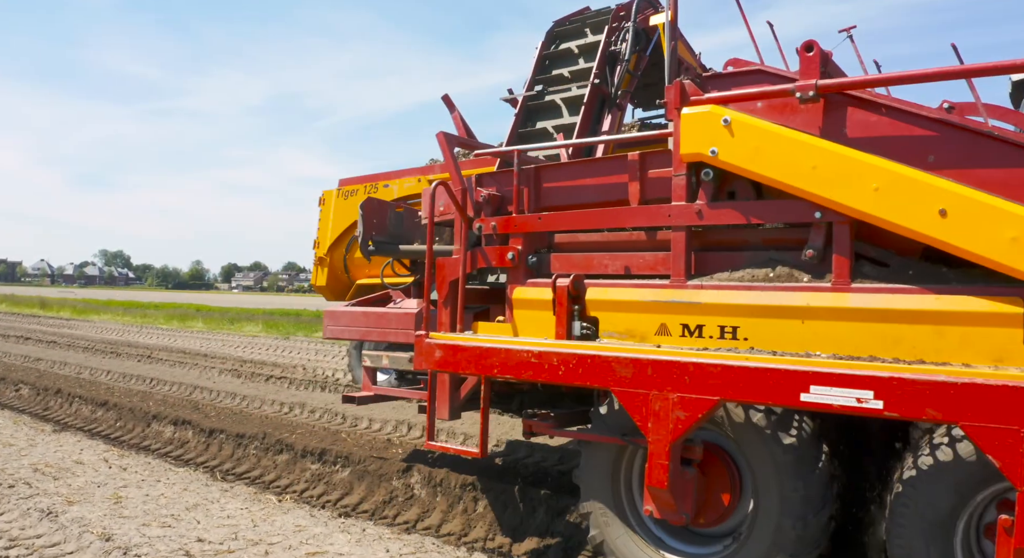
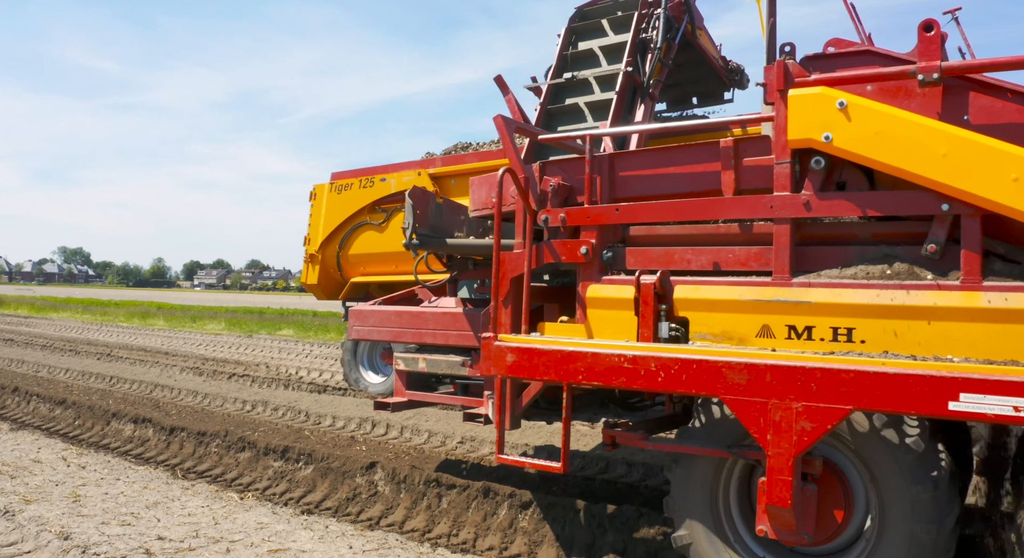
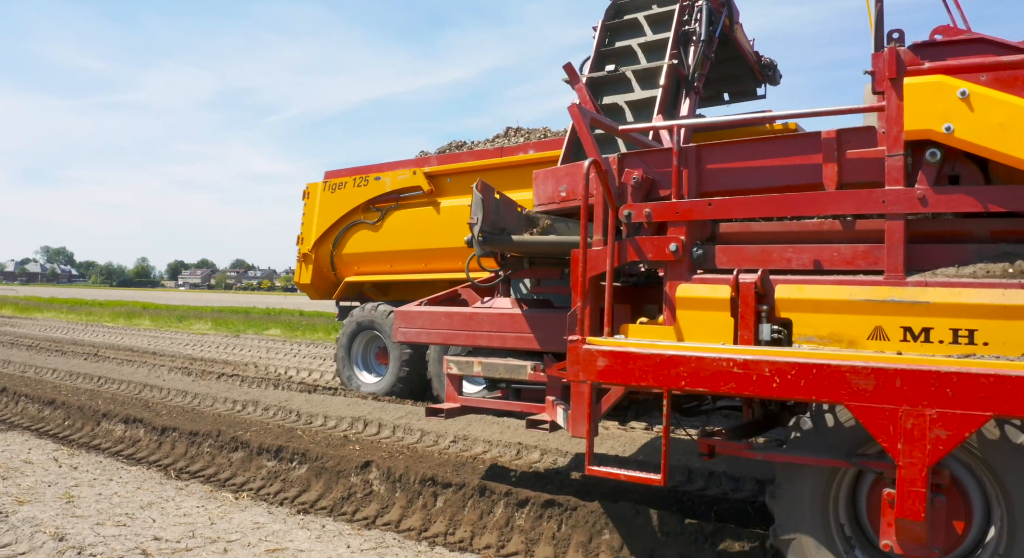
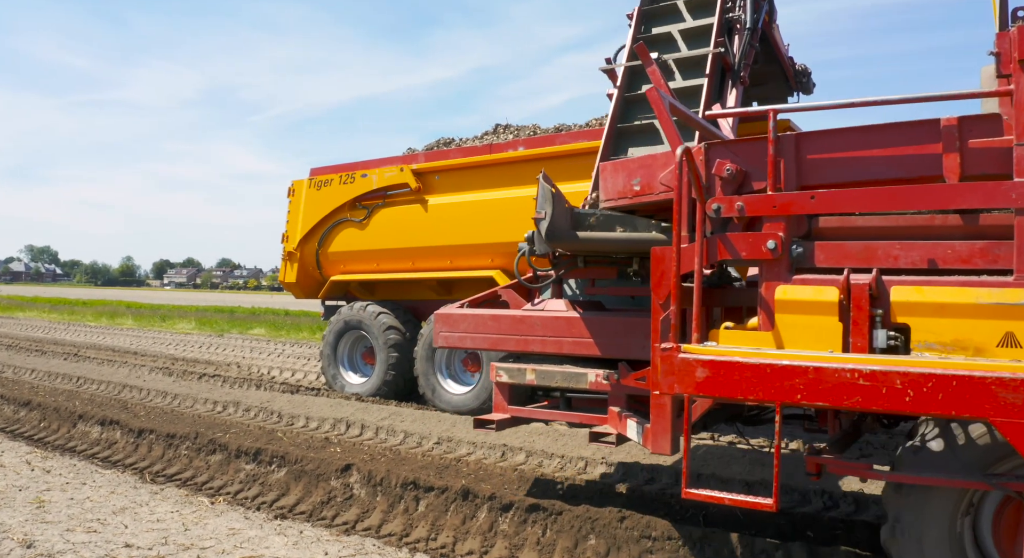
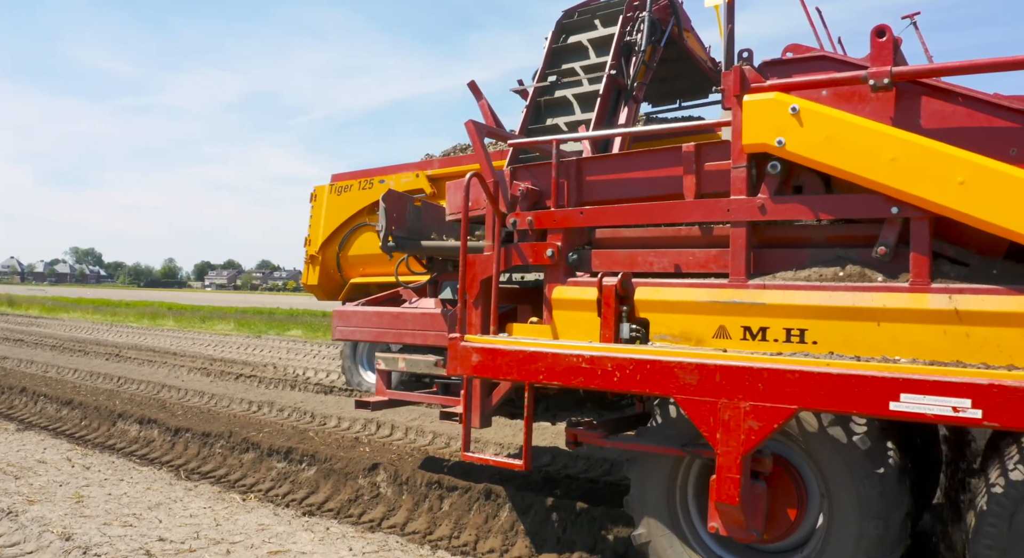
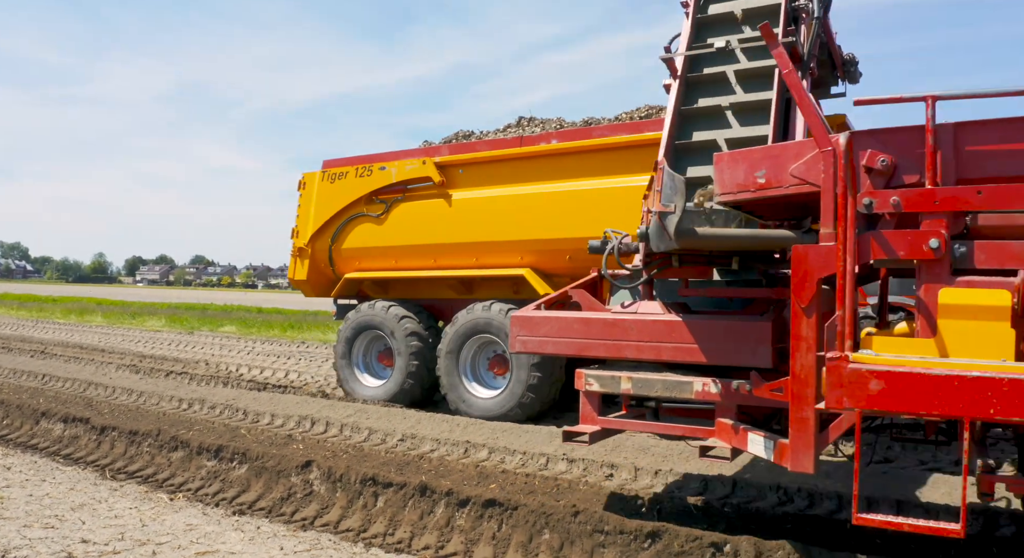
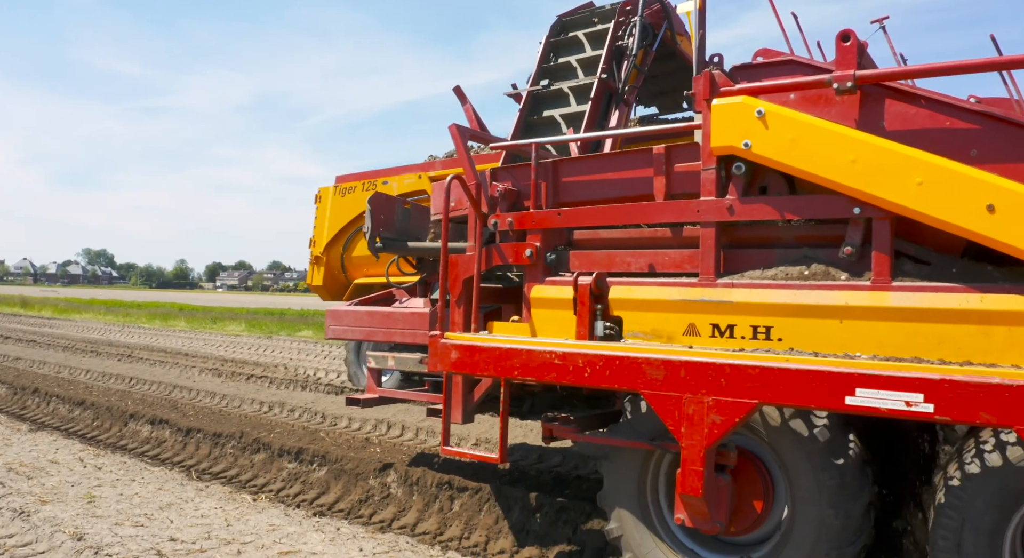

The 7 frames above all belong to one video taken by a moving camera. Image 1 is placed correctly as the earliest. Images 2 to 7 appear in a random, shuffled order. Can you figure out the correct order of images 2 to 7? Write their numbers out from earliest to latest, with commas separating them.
7, 5, 2, 3, 4, 6
